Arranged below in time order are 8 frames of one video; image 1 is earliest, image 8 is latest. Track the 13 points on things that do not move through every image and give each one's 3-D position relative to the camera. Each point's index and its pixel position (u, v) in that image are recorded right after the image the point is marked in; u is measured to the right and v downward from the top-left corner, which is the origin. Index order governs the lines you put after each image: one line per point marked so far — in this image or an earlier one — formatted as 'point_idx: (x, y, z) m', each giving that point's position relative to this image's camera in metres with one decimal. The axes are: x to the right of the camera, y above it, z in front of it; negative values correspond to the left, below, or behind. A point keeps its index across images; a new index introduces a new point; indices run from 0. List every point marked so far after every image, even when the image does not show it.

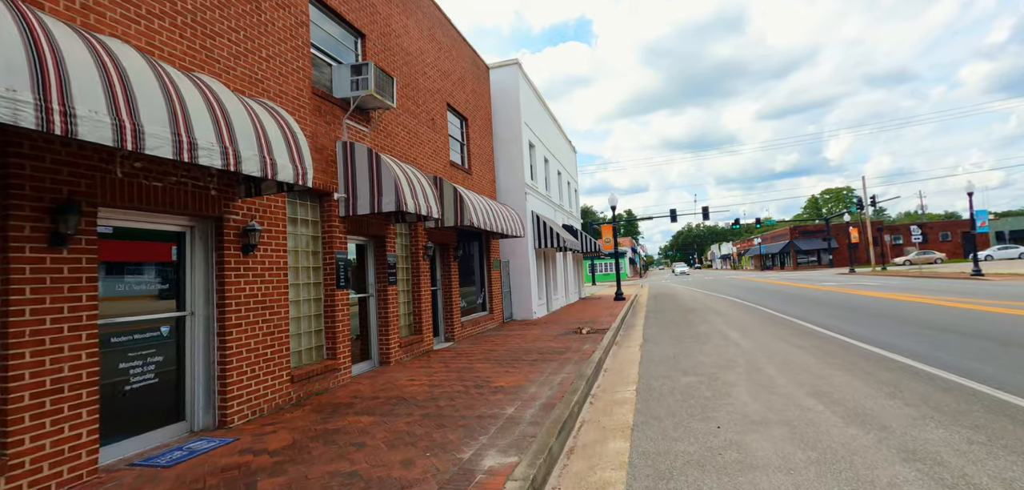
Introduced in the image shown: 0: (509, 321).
0: (-0.1, -2.3, +14.6) m
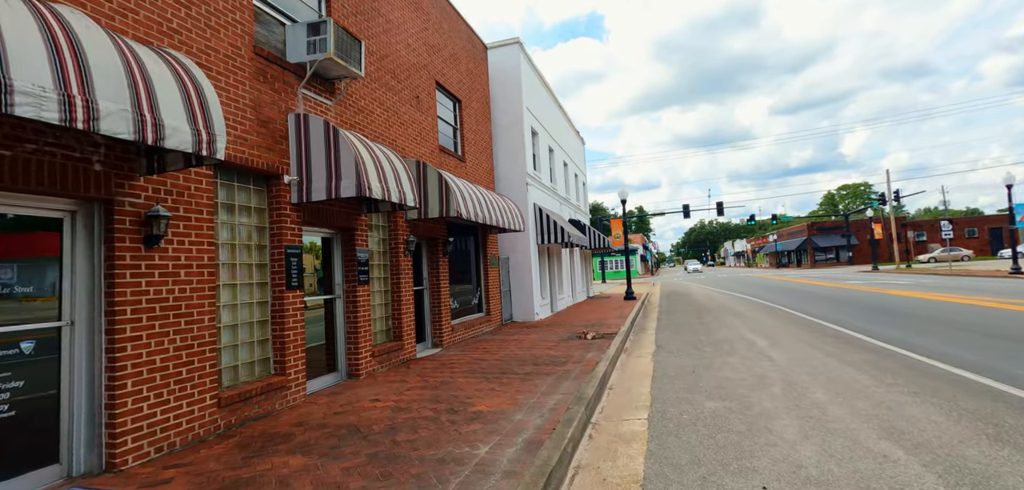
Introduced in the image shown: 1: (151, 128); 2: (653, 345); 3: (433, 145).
0: (-0.1, -2.2, +13.4) m
1: (-2.5, +0.8, +3.3) m
2: (+2.7, -1.9, +9.2) m
3: (-1.6, +2.1, +9.8) m
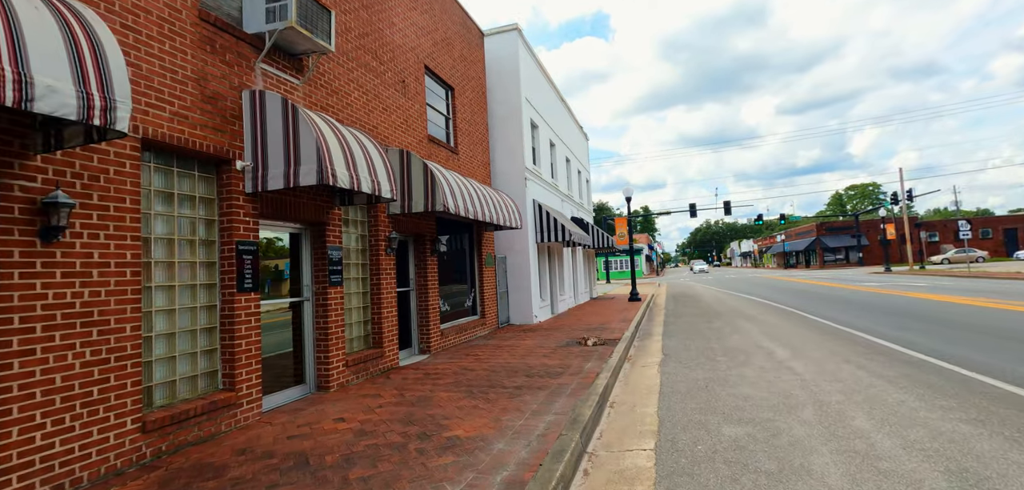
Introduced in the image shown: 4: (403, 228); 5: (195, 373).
0: (-0.2, -2.1, +12.6) m
1: (-2.7, +0.8, +2.5) m
2: (+2.6, -1.9, +8.4) m
3: (-1.7, +2.1, +9.0) m
4: (-1.9, +0.3, +8.1) m
5: (-3.1, -1.3, +4.7) m
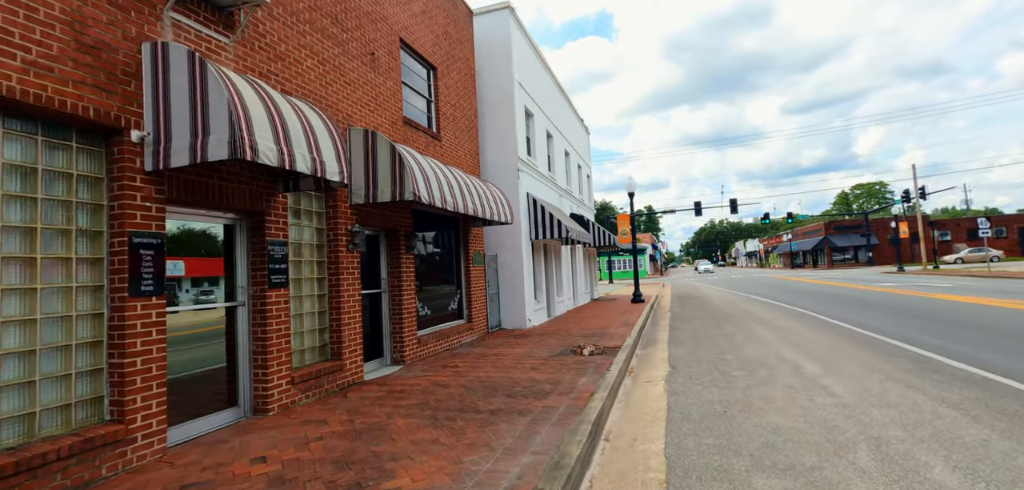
0: (-0.4, -2.1, +11.5) m
1: (-2.9, +0.9, +1.5) m
2: (+2.4, -1.8, +7.3) m
3: (-2.0, +2.2, +8.0) m
4: (-2.1, +0.4, +7.0) m
5: (-3.4, -1.2, +3.6) m
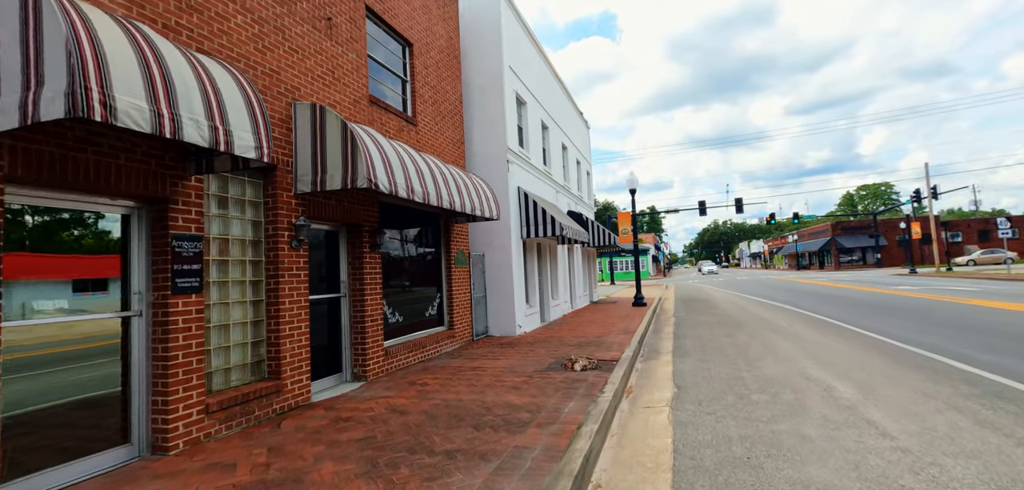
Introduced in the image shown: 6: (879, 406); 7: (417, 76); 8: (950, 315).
0: (-0.7, -2.0, +10.5) m
1: (-3.3, +1.0, +0.4) m
2: (+2.1, -1.8, +6.2) m
3: (-2.2, +2.2, +6.9) m
4: (-2.4, +0.4, +6.0) m
5: (-3.7, -1.1, +2.6) m
6: (+3.6, -1.5, +4.7) m
7: (-1.7, +3.1, +8.8) m
8: (+13.8, -2.2, +15.0) m
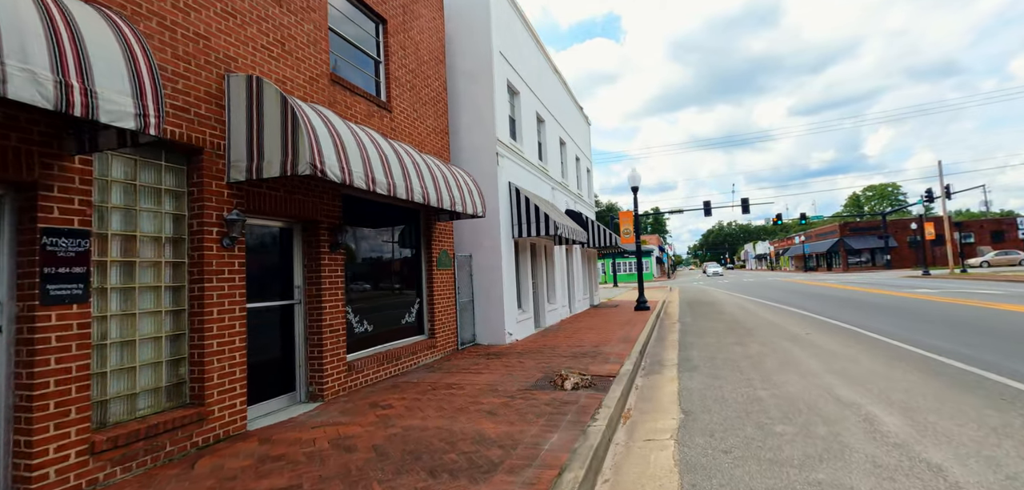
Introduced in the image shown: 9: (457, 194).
0: (-0.9, -2.0, +9.5) m
1: (-3.6, +1.0, -0.4) m
2: (+1.8, -1.8, +5.3) m
3: (-2.5, +2.2, +6.0) m
4: (-2.7, +0.4, +5.1) m
5: (-4.0, -1.1, +1.7) m
6: (+3.3, -1.5, +3.7) m
7: (-2.0, +3.1, +7.9) m
8: (+13.6, -2.2, +13.9) m
9: (-1.0, +0.9, +8.0) m
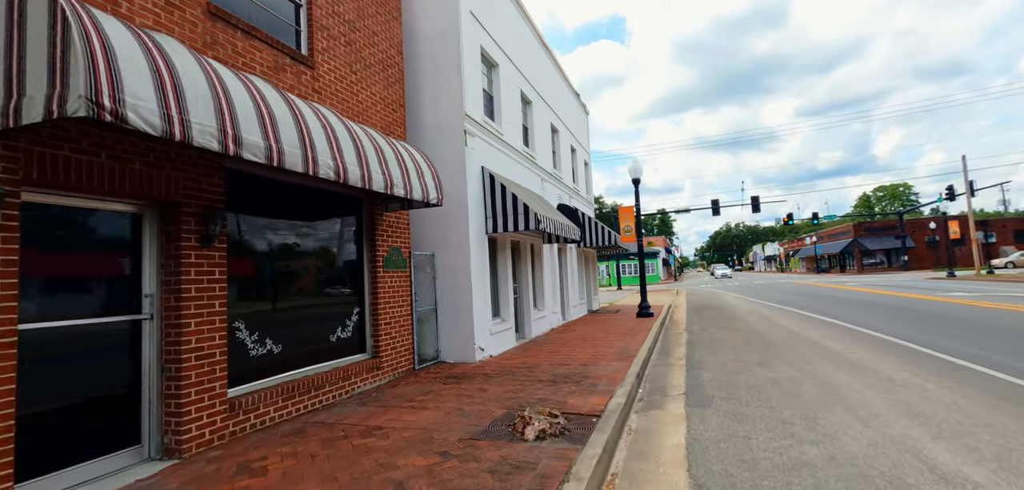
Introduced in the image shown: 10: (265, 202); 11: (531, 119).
0: (-1.4, -2.0, +7.8) m
1: (-4.2, +1.1, -2.1) m
2: (+1.3, -1.7, +3.5) m
3: (-3.0, +2.3, +4.4) m
4: (-3.2, +0.5, +3.4) m
5: (-4.6, -1.0, 0.0) m
6: (+2.7, -1.4, +1.9) m
7: (-2.5, +3.2, +6.2) m
8: (+13.2, -2.2, +12.0) m
9: (-1.5, +0.9, +6.3) m
10: (-2.8, +0.5, +5.3) m
11: (+0.5, +3.3, +12.6) m
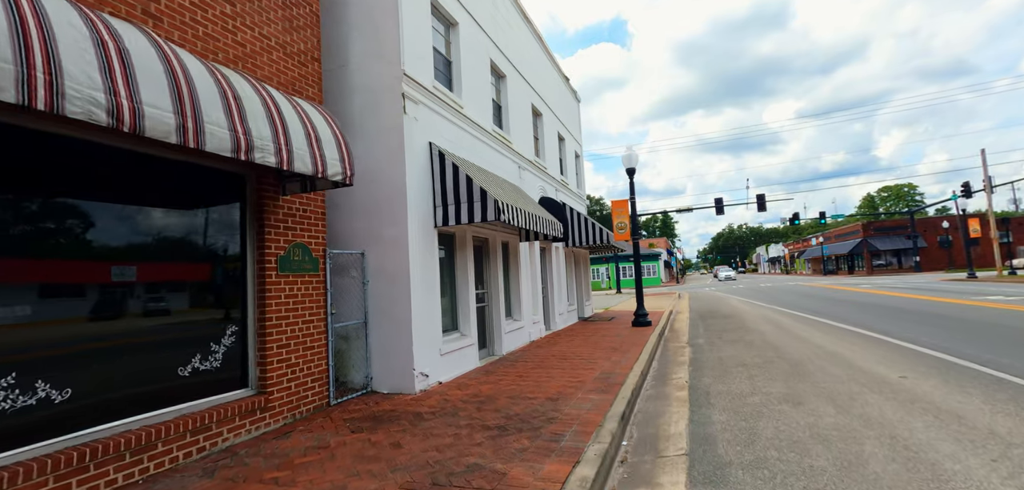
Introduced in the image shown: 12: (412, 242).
0: (-2.0, -1.9, +6.0) m
1: (-4.9, +1.2, -3.9) m
2: (+0.6, -1.6, +1.7) m
3: (-3.7, +2.4, +2.6) m
4: (-3.9, +0.6, +1.6) m
5: (-5.2, -0.9, -1.8) m
6: (+2.1, -1.3, +0.1) m
7: (-3.2, +3.2, +4.4) m
8: (+12.6, -2.1, +10.1) m
9: (-2.2, +1.0, +4.4) m
10: (-3.4, +0.6, +3.5) m
11: (-0.1, +3.3, +10.7) m
12: (-1.4, 0.0, +6.4) m
